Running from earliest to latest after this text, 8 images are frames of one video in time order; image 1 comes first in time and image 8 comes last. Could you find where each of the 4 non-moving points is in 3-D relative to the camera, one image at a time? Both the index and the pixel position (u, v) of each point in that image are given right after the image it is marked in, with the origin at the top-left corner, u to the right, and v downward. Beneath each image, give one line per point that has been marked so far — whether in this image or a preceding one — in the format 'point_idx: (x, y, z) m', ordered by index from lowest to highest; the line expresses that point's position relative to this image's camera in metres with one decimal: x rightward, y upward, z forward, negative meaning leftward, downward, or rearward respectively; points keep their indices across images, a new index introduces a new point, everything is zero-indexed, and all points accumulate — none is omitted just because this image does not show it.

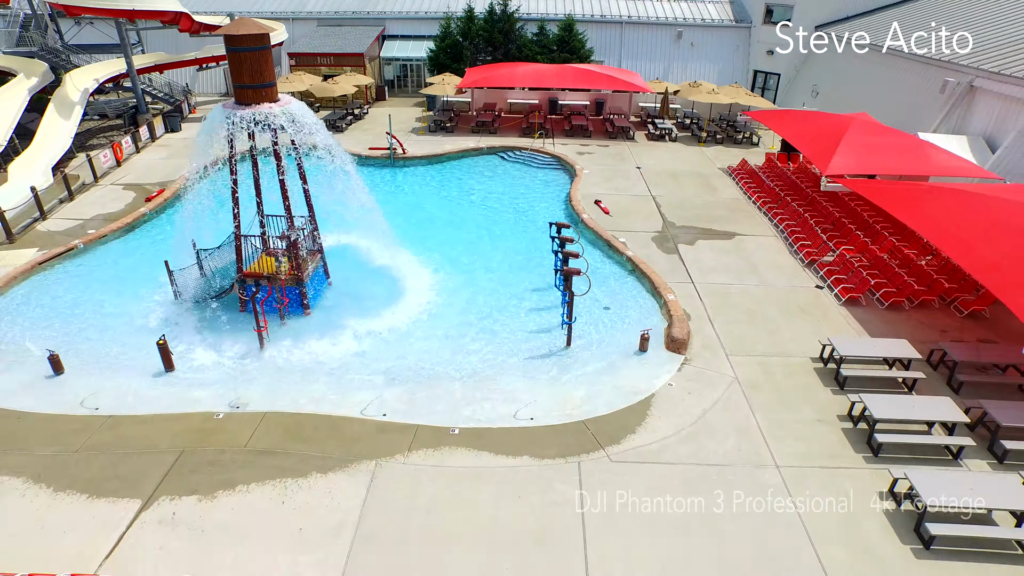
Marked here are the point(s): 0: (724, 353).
0: (+3.2, -1.0, +10.1) m
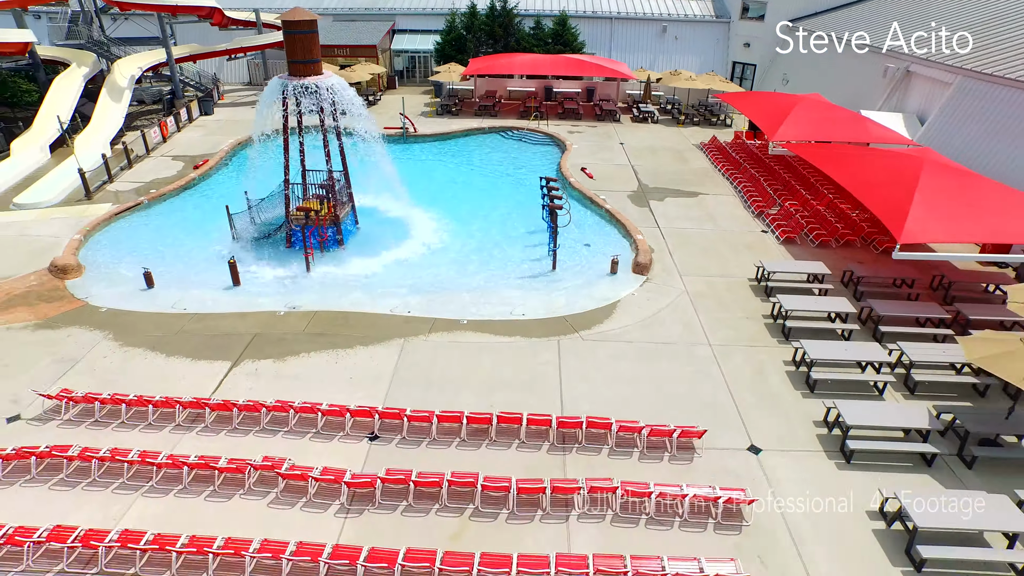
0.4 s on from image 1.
0: (+3.1, +0.2, +12.7) m
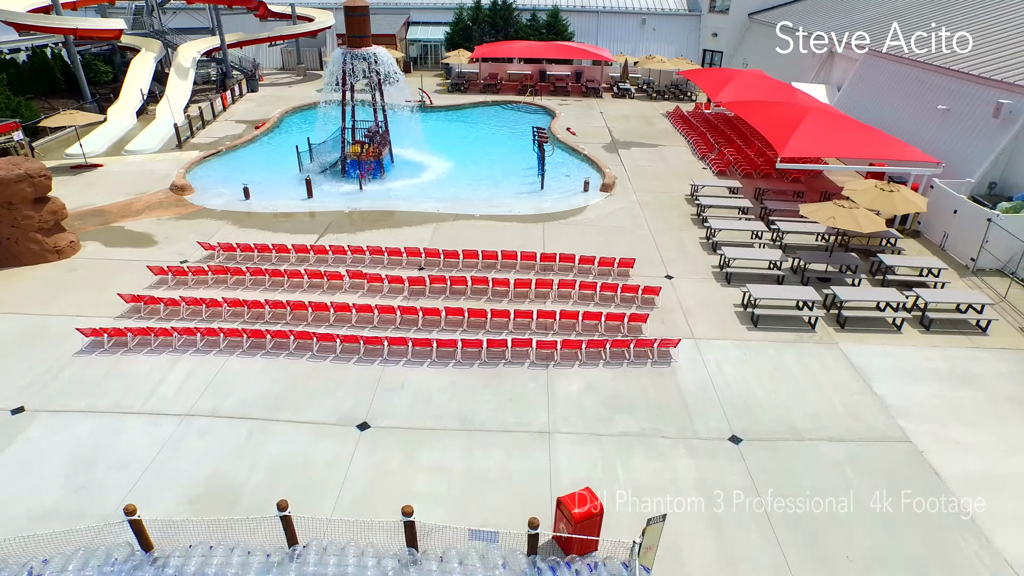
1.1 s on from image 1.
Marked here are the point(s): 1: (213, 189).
0: (+3.1, +2.4, +17.2) m
1: (-7.7, +2.6, +17.7) m
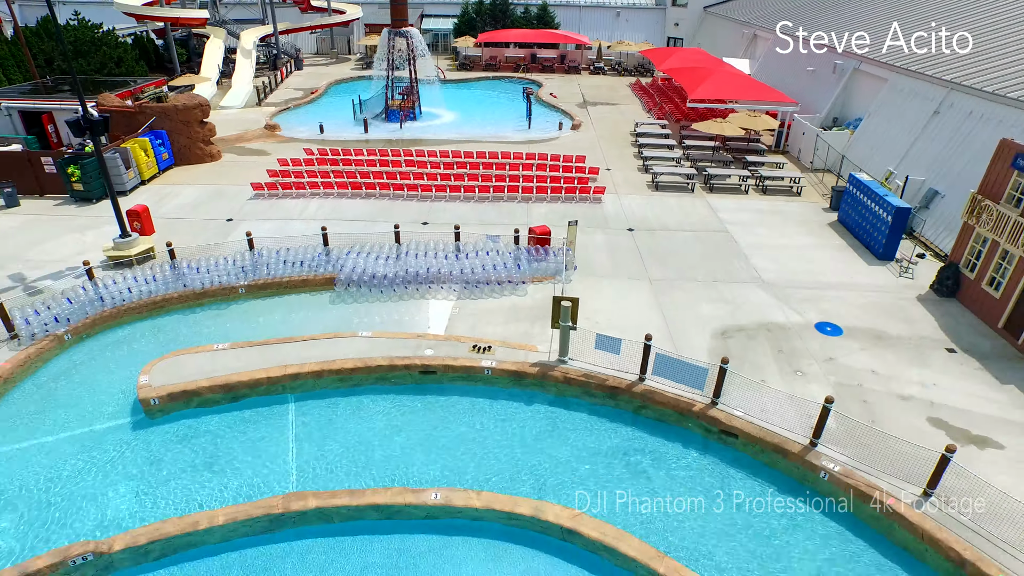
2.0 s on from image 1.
0: (+2.9, +5.7, +24.3) m
1: (-7.8, +5.8, +24.7) m
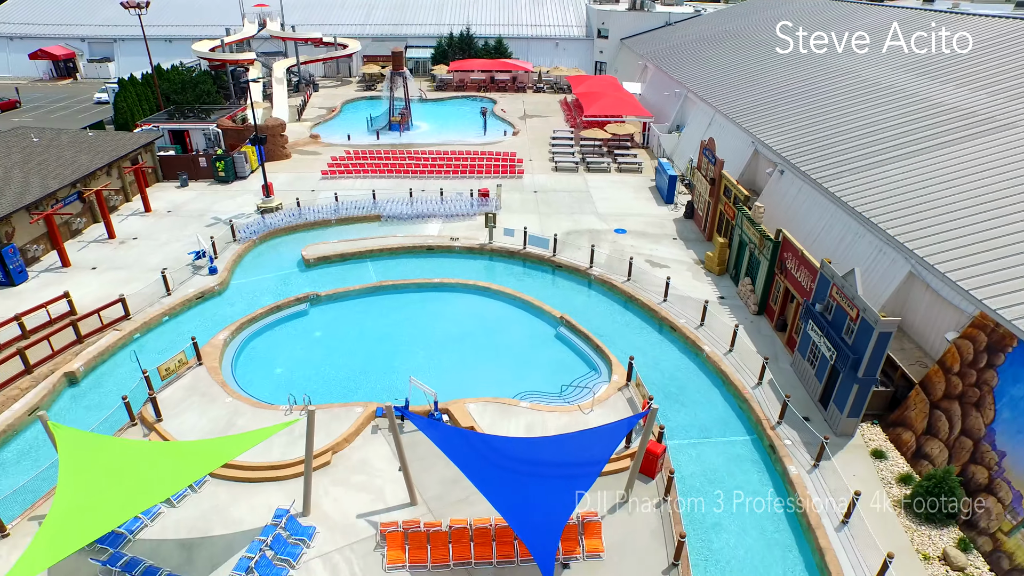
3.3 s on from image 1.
0: (+0.8, +8.4, +37.2) m
1: (-9.9, +8.3, +37.3) m
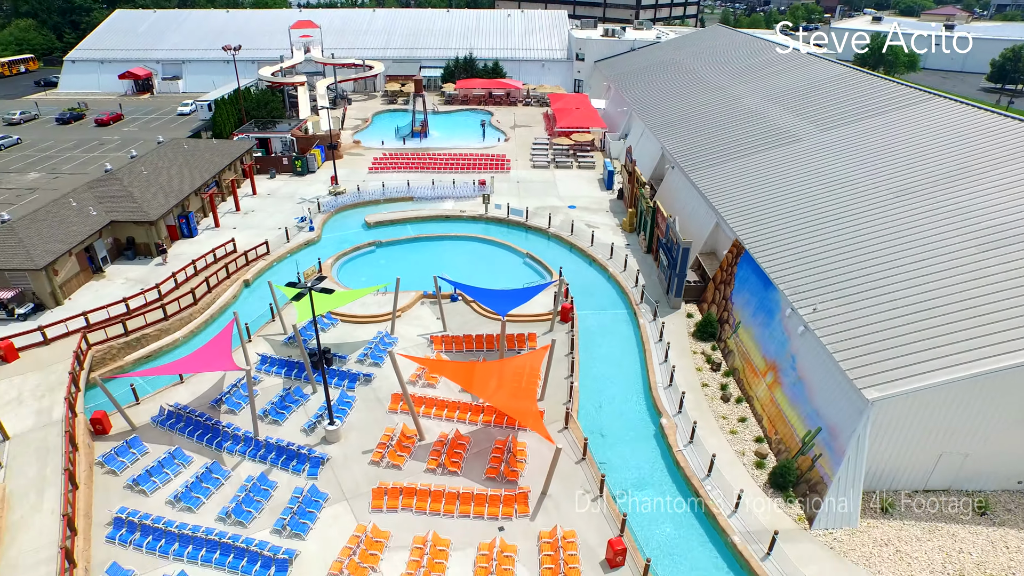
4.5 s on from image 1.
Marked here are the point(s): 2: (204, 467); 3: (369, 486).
0: (+0.2, +10.8, +49.7) m
1: (-10.5, +10.6, +49.8) m
2: (-8.2, -4.7, +17.9) m
3: (-3.7, -5.1, +17.4) m
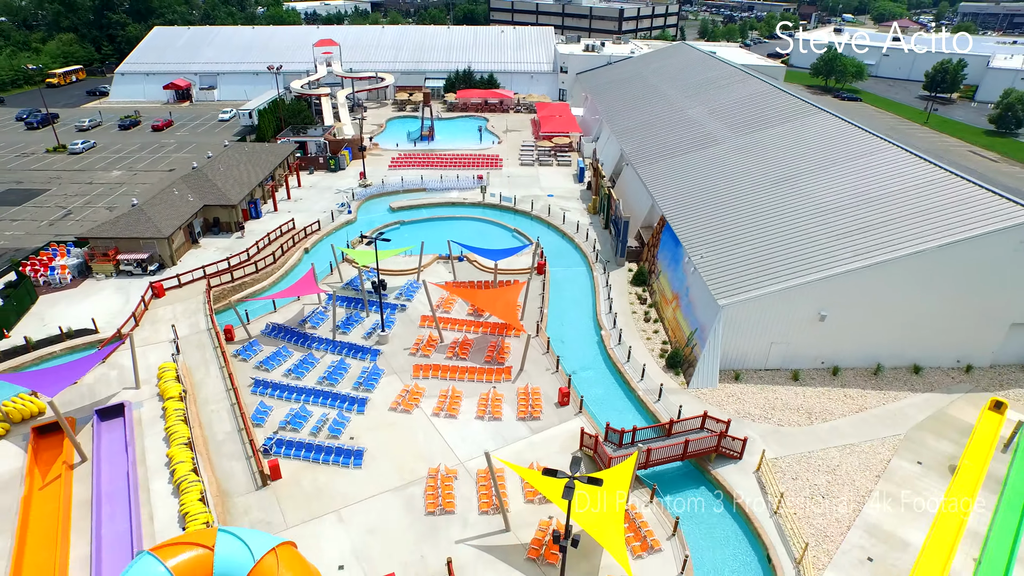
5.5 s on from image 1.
0: (-0.5, +12.7, +59.8) m
1: (-11.2, +12.6, +59.8) m
2: (-8.7, -2.8, +27.9) m
3: (-4.2, -3.1, +27.5) m
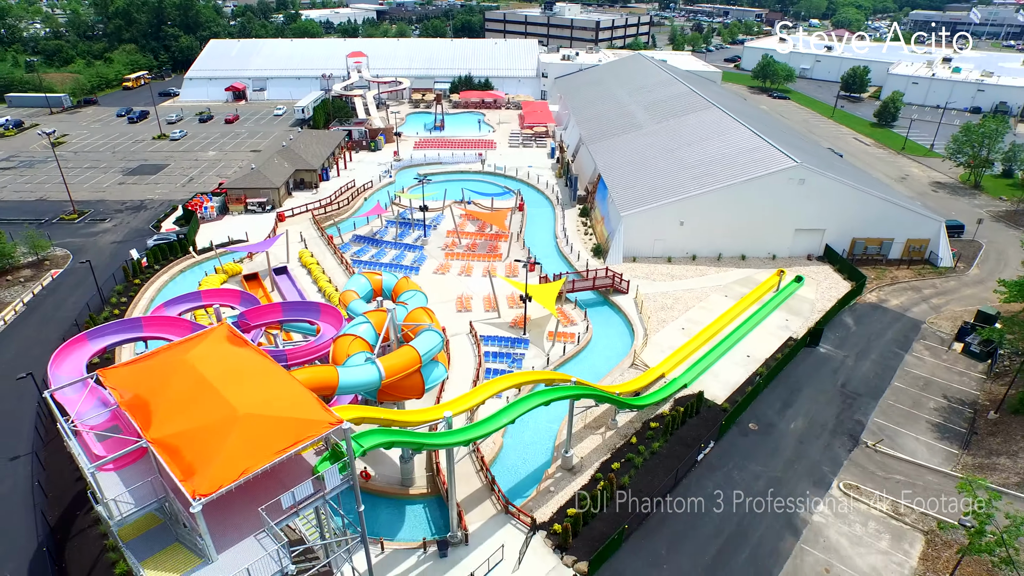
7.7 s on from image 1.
0: (-1.5, +18.1, +78.7) m
1: (-12.2, +17.9, +78.6) m
2: (-9.3, +2.5, +46.8) m
3: (-4.8, +2.2, +46.4) m
